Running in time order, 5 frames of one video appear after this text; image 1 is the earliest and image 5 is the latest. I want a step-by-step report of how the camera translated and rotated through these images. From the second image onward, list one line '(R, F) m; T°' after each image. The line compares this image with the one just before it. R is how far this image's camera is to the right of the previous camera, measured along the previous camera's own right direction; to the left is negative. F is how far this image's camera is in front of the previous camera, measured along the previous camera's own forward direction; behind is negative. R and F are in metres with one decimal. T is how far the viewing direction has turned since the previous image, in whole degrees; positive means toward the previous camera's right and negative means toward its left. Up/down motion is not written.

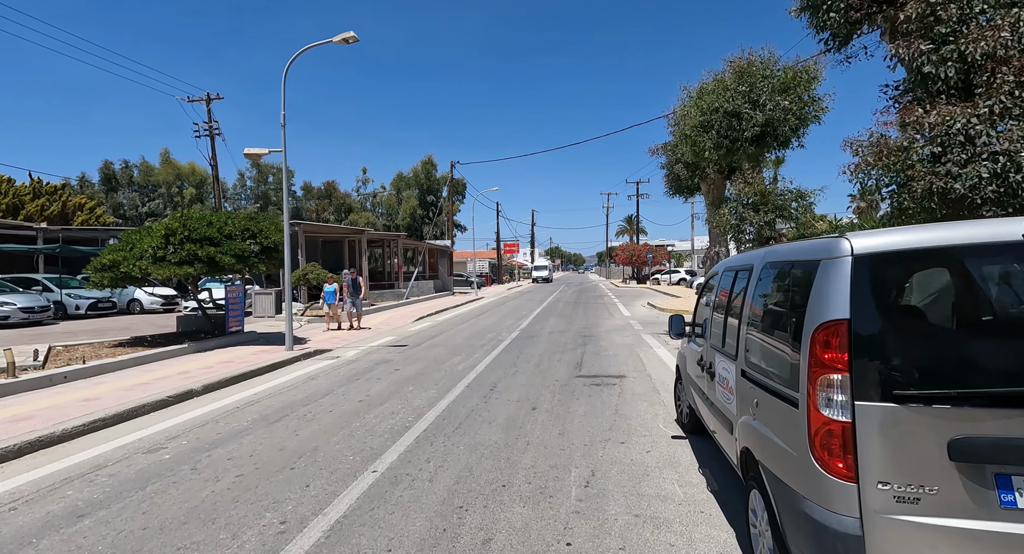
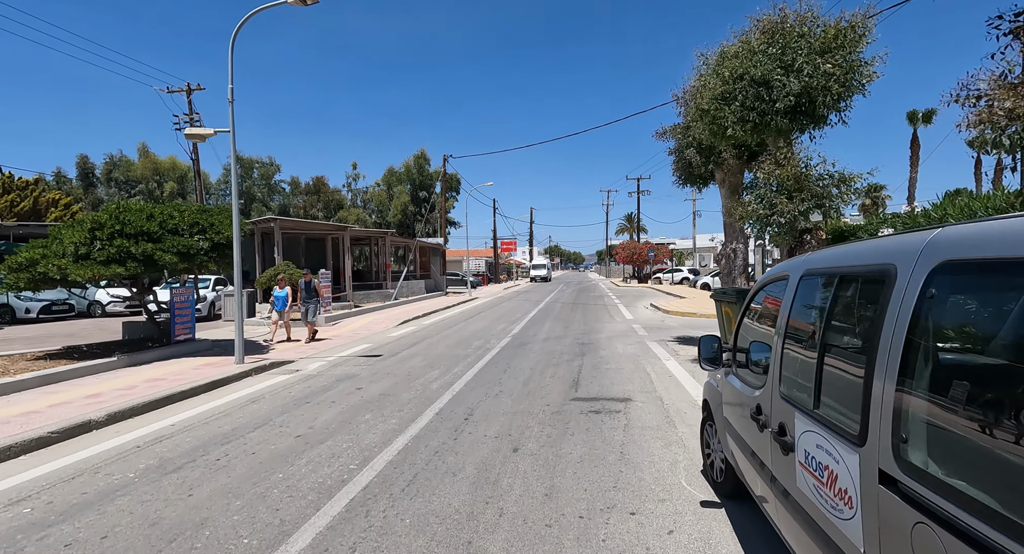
(+0.2, +1.6) m; 0°
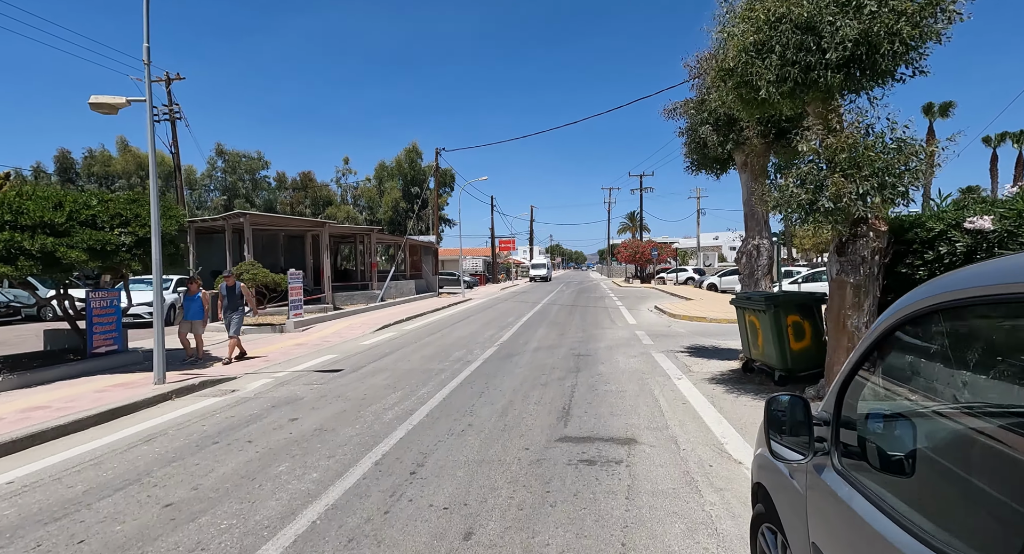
(+0.3, +1.7) m; 0°
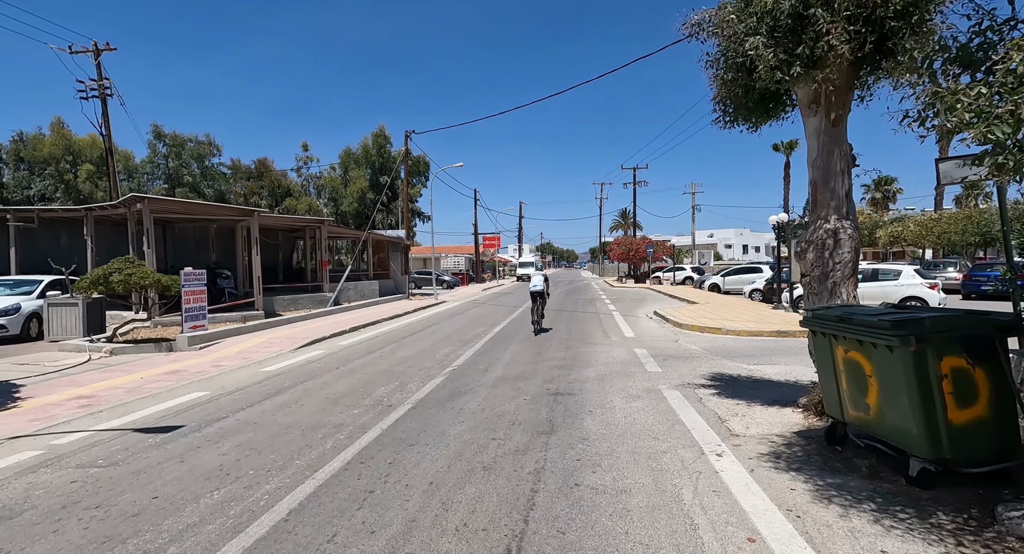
(+0.6, +3.6) m; +1°
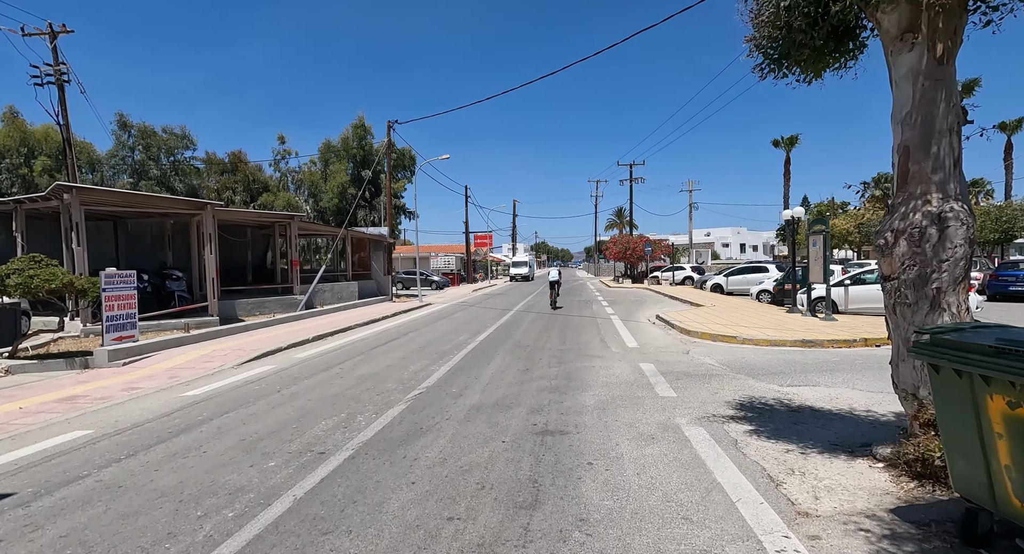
(+0.2, +1.8) m; +1°
